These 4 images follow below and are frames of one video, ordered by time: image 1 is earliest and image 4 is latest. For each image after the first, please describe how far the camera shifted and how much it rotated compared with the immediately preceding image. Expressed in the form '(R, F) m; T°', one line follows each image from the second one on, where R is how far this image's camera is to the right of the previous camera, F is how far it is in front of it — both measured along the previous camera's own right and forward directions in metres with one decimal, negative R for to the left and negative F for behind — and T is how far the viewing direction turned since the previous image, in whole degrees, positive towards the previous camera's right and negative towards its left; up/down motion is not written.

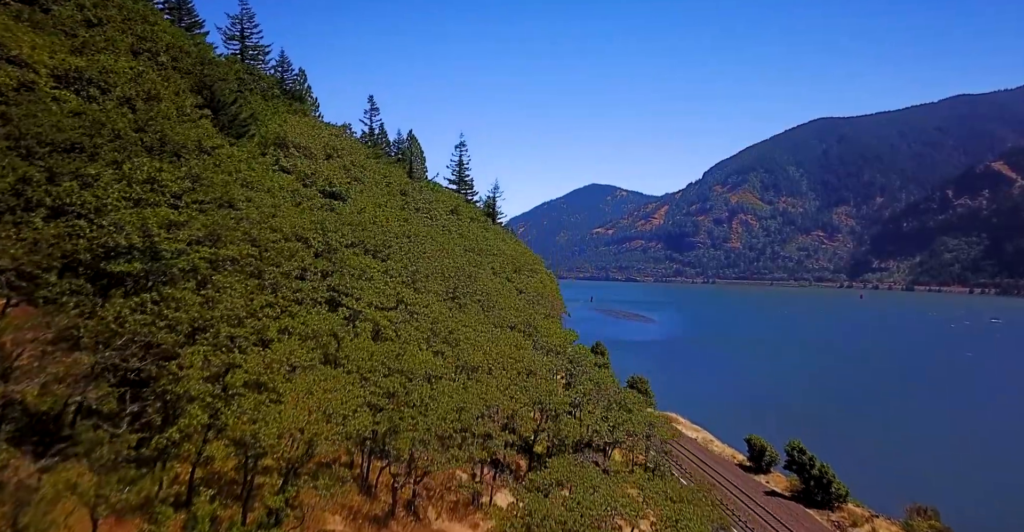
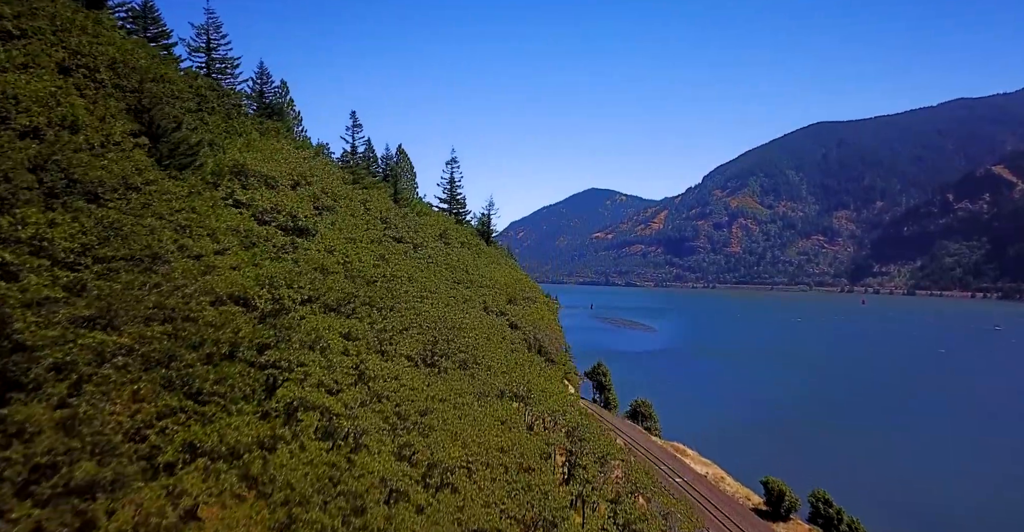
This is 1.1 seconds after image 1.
(+0.5, +5.6) m; 0°
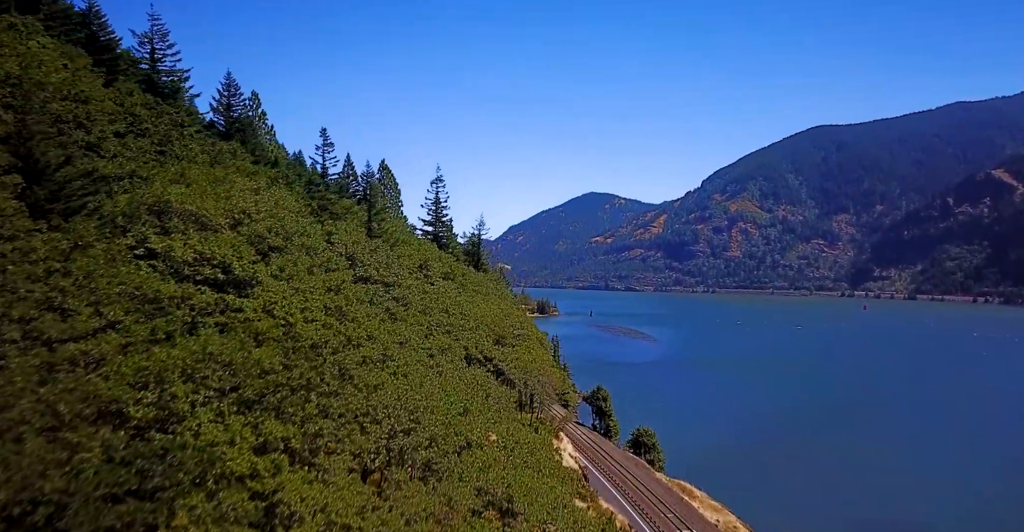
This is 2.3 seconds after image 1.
(+0.8, +7.0) m; 0°
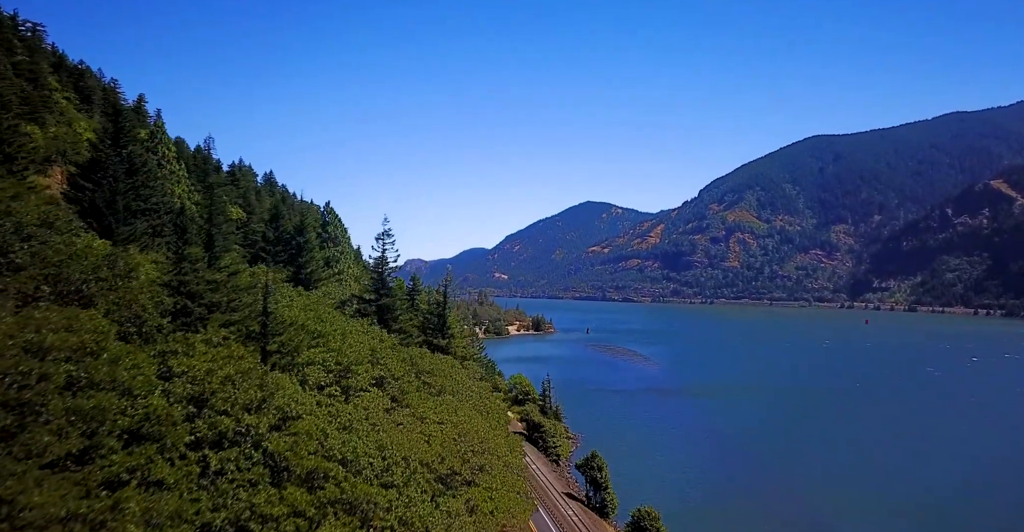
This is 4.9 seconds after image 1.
(+2.4, +16.6) m; 0°
